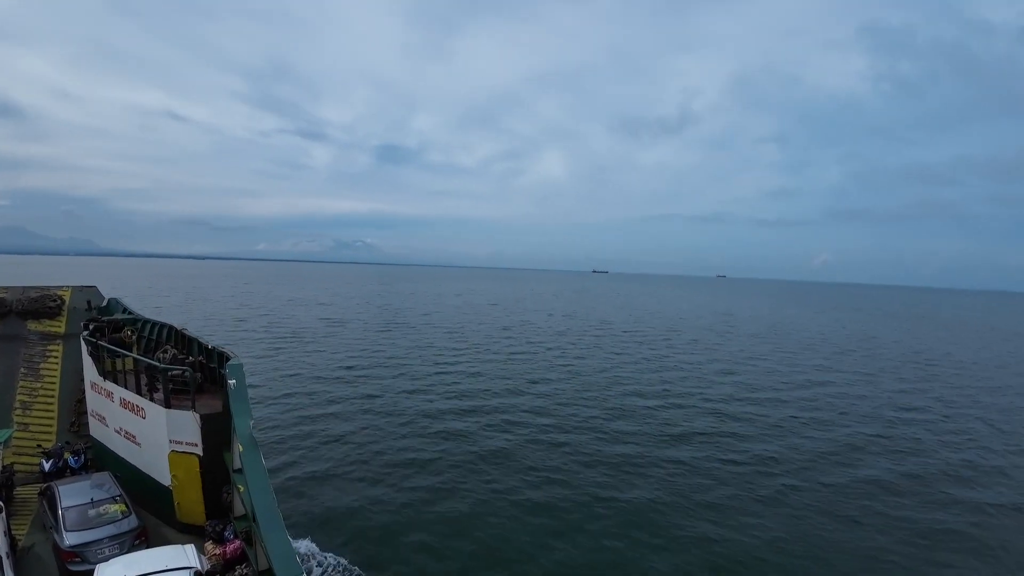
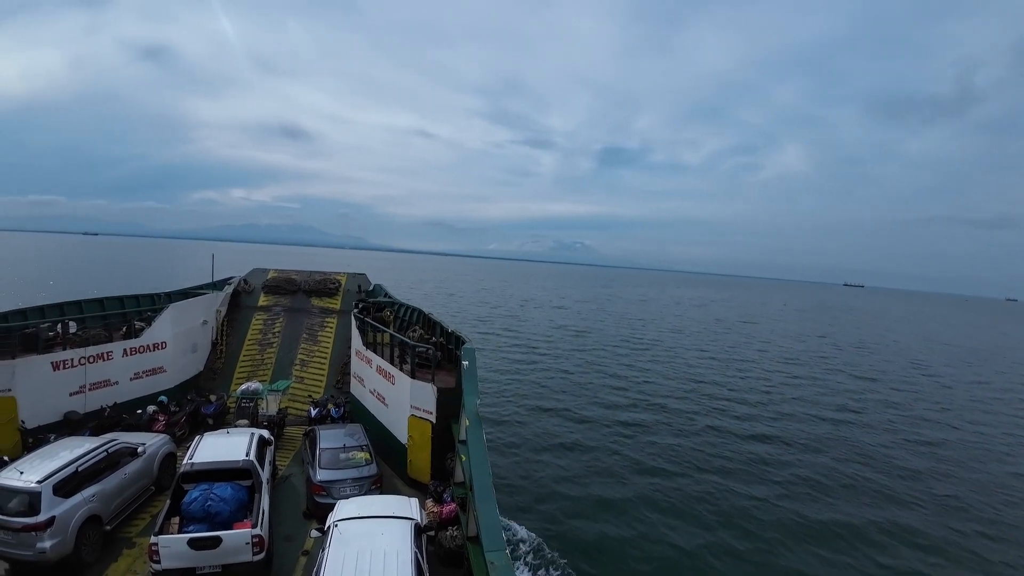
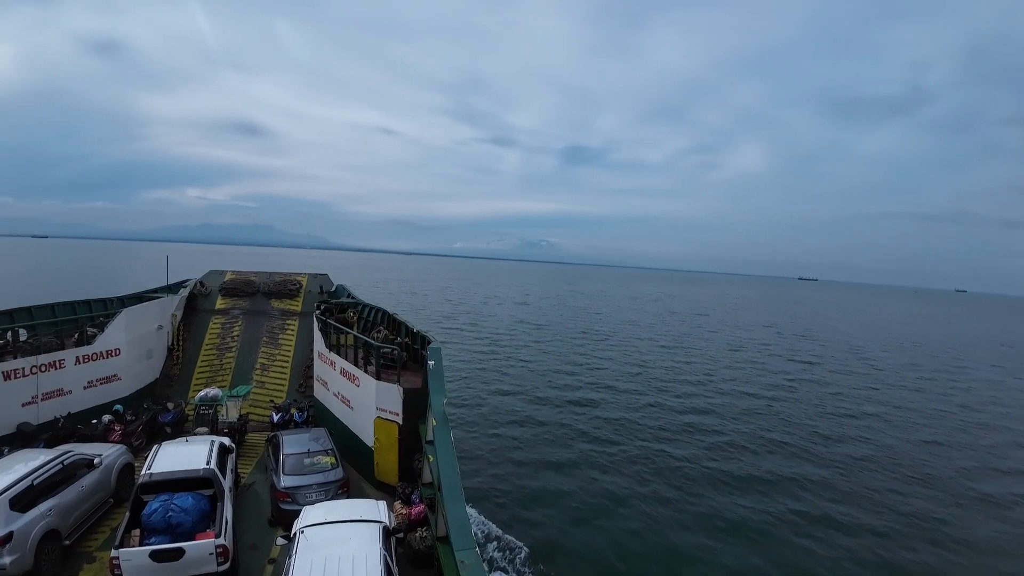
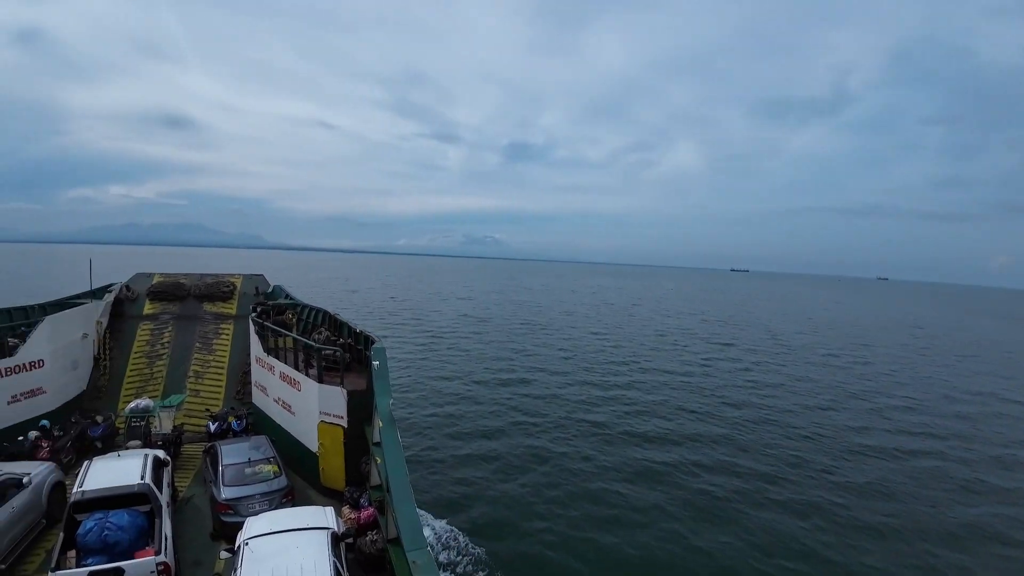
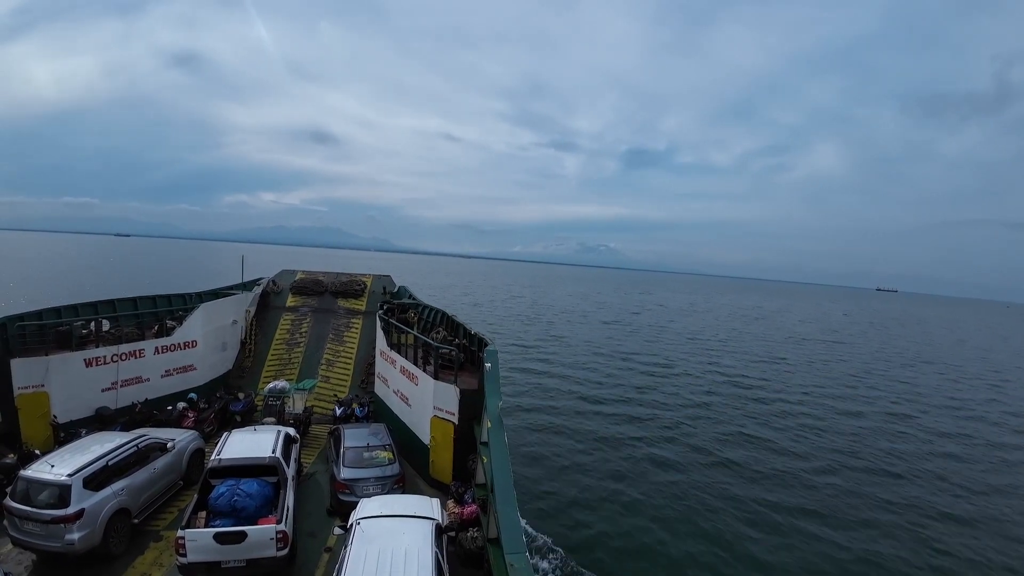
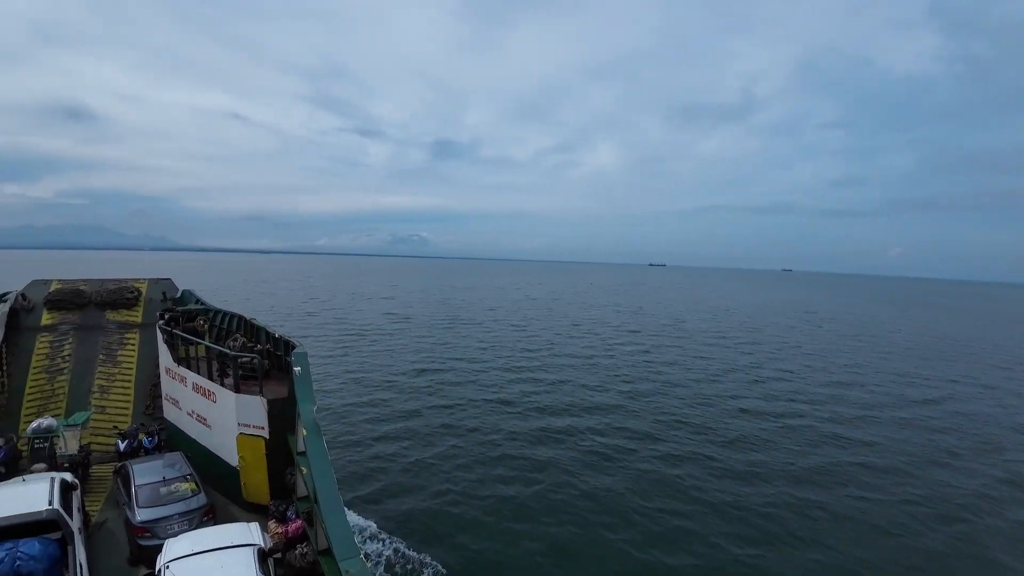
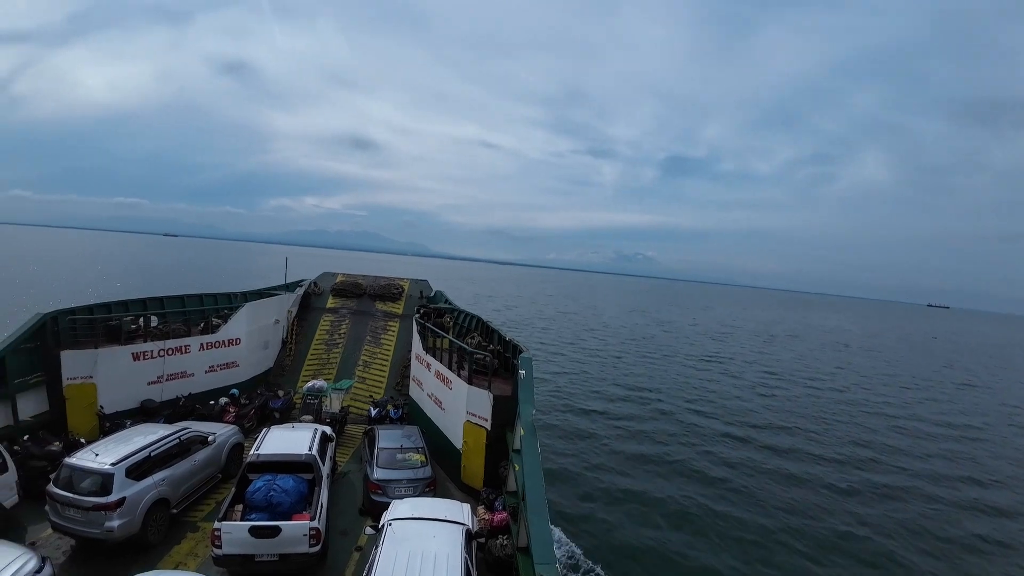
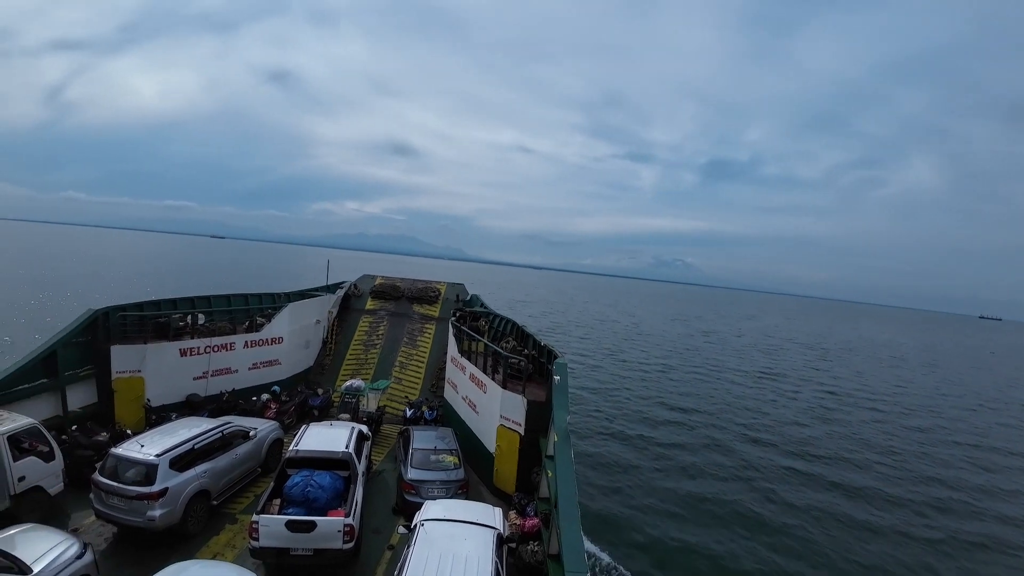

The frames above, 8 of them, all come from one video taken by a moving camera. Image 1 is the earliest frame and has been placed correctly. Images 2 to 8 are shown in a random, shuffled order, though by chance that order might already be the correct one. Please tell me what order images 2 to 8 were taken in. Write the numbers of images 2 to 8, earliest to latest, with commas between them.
6, 4, 3, 2, 5, 7, 8
